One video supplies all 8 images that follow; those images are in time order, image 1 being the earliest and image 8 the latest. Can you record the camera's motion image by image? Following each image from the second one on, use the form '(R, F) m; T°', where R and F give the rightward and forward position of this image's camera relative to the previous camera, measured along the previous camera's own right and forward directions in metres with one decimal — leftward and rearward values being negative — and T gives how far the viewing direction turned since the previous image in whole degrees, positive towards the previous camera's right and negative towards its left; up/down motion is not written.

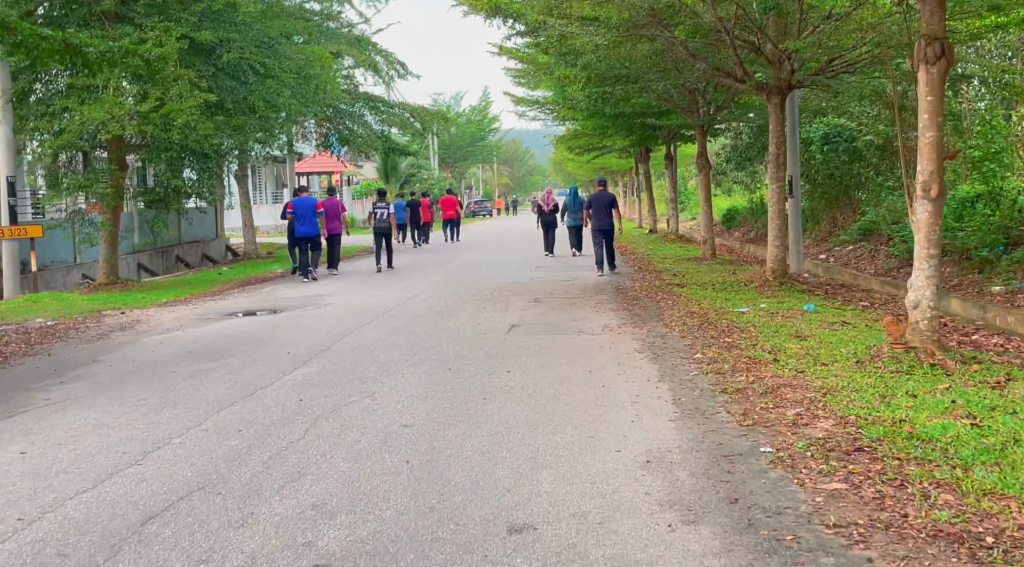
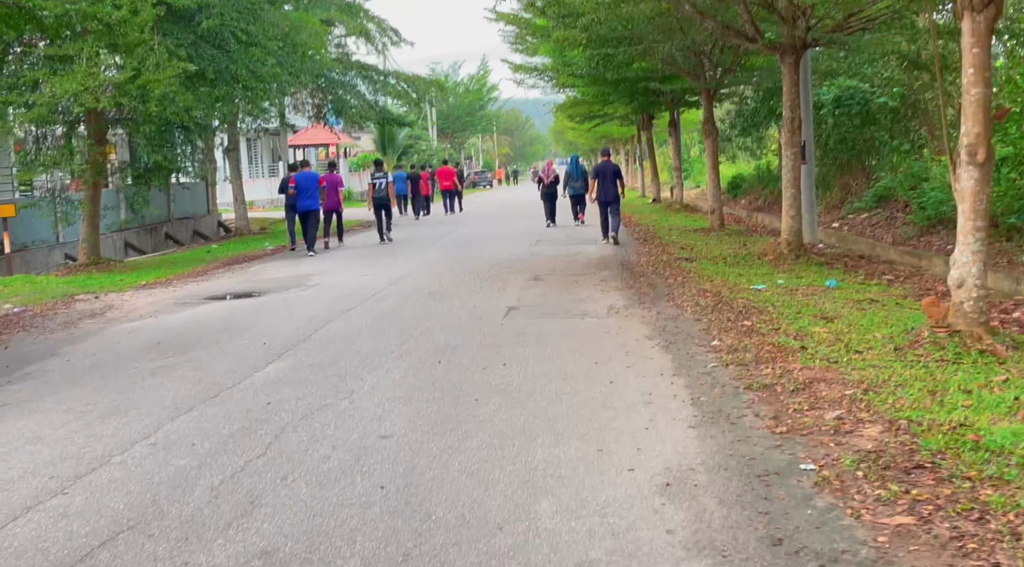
(+0.1, +1.0) m; 0°
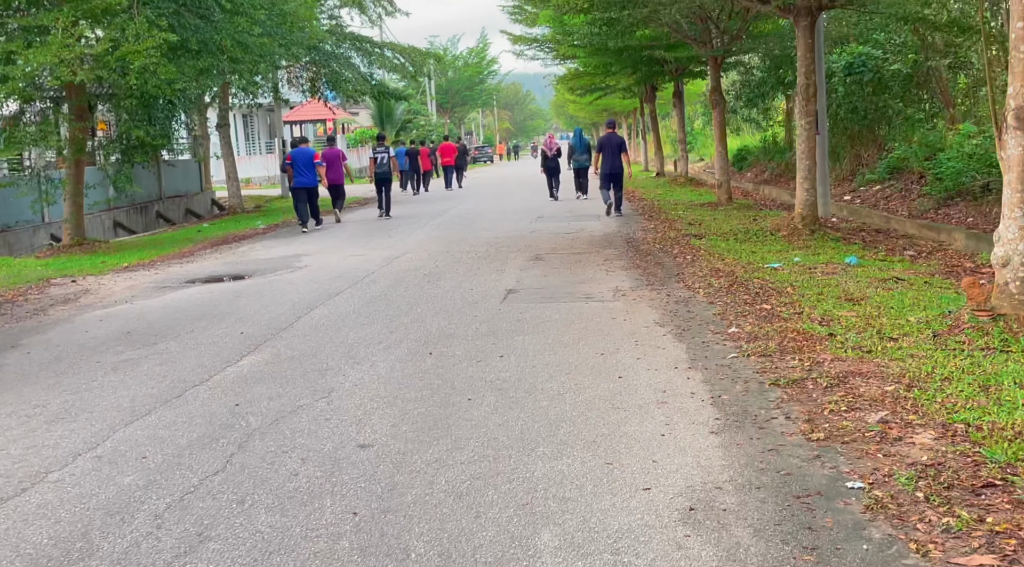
(0.0, +0.8) m; 0°
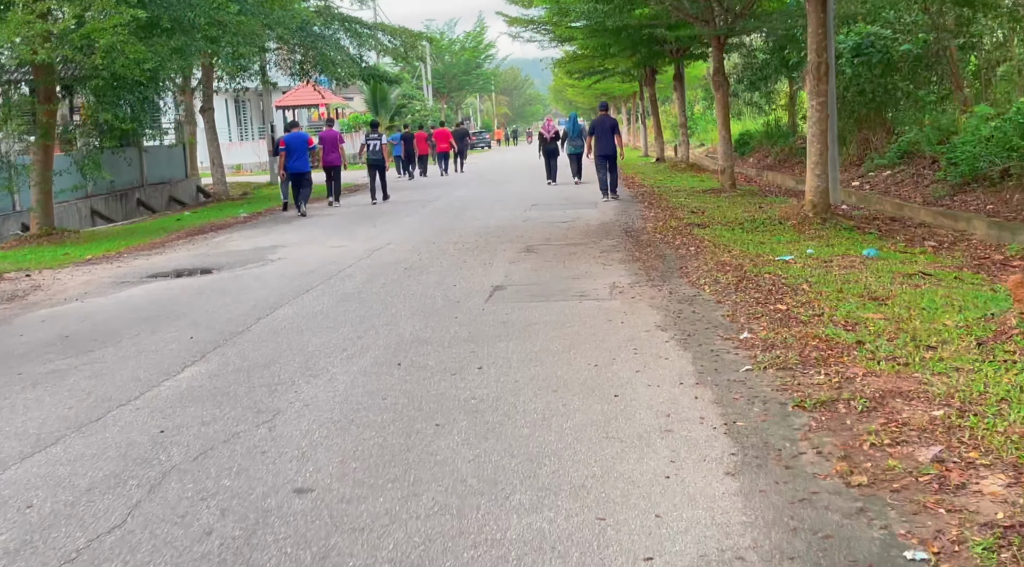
(+0.1, +1.0) m; 0°
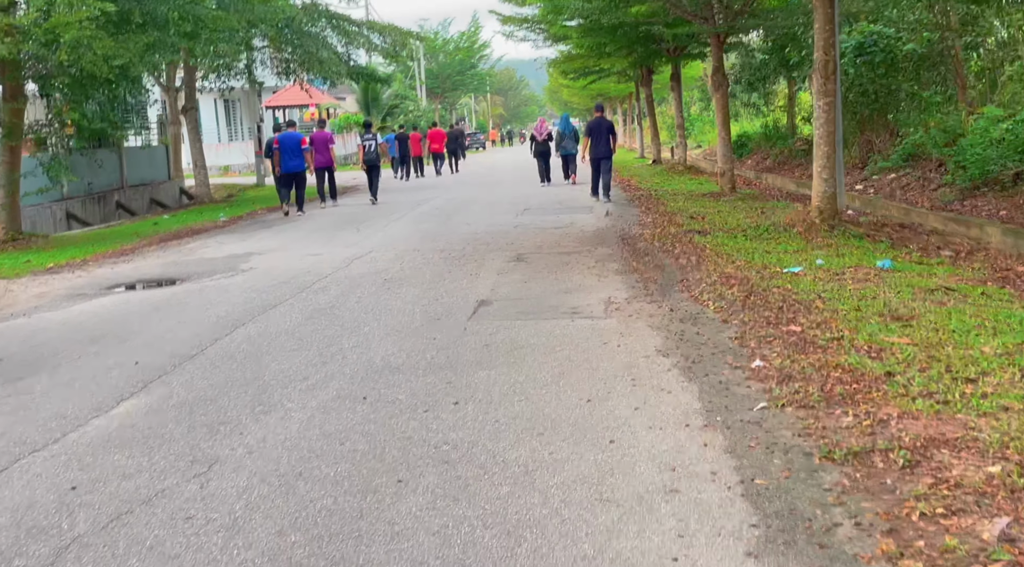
(+0.1, +0.8) m; 0°
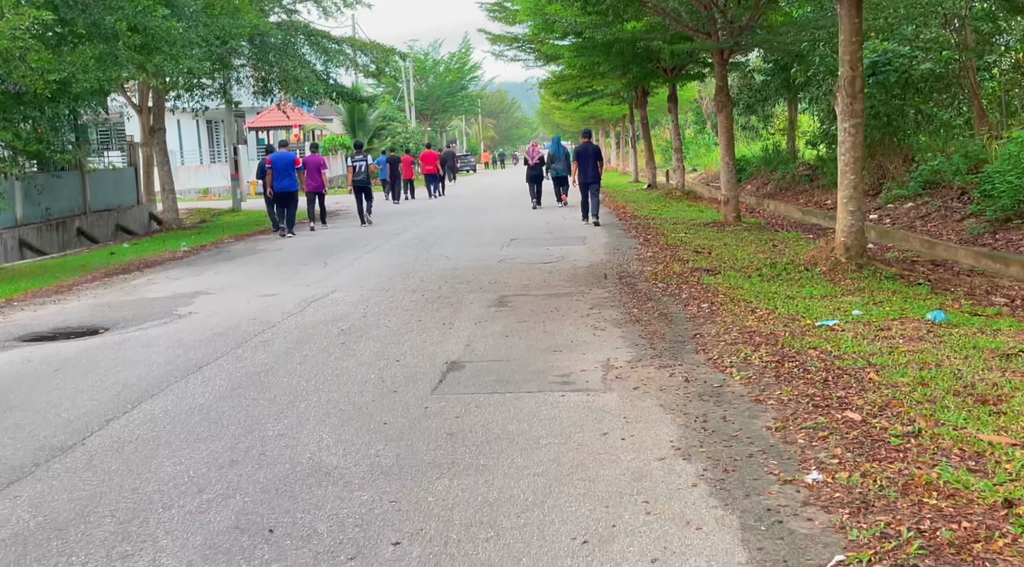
(+0.1, +1.7) m; 0°
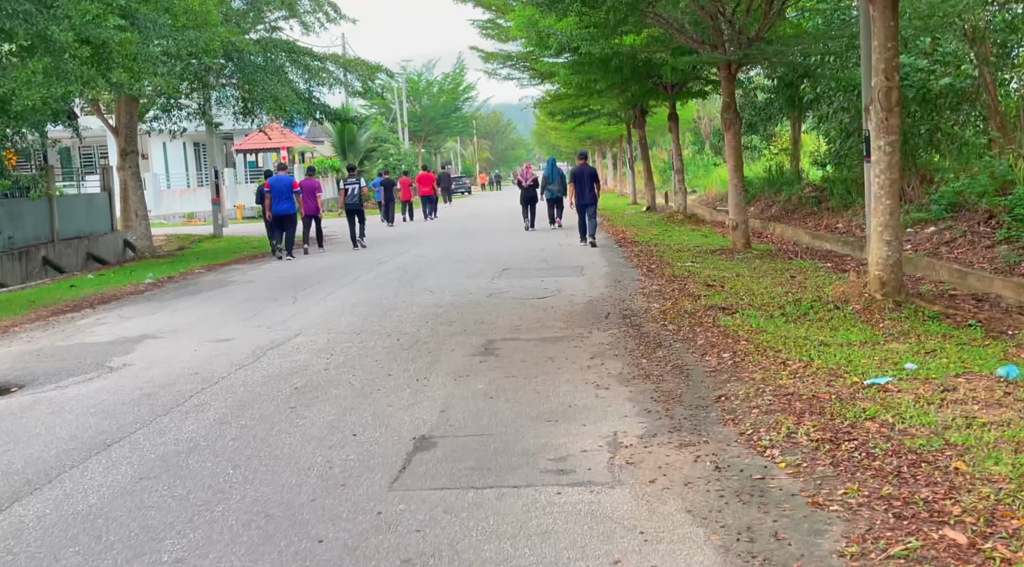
(+0.1, +1.5) m; 0°
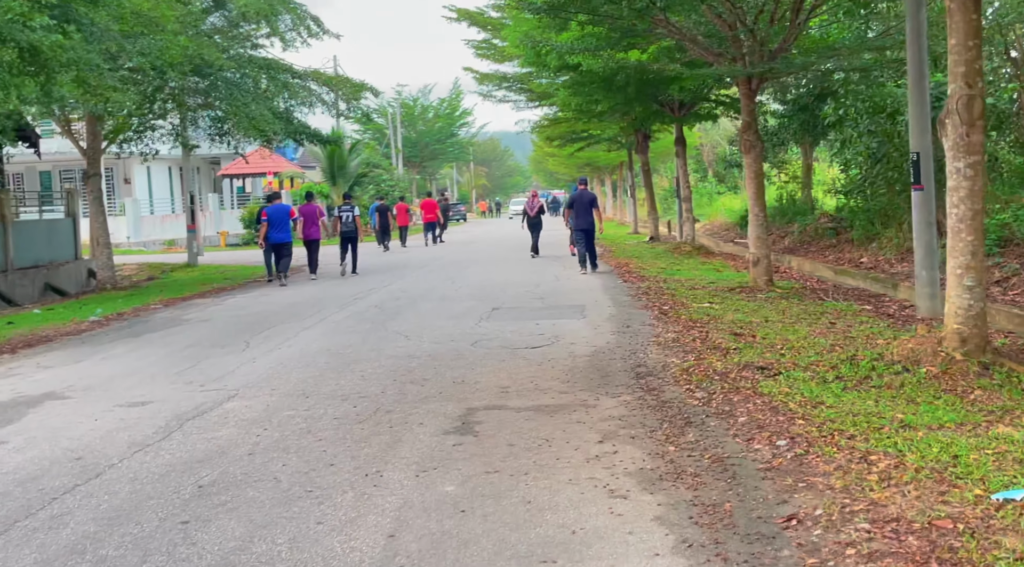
(+0.1, +2.1) m; 0°
